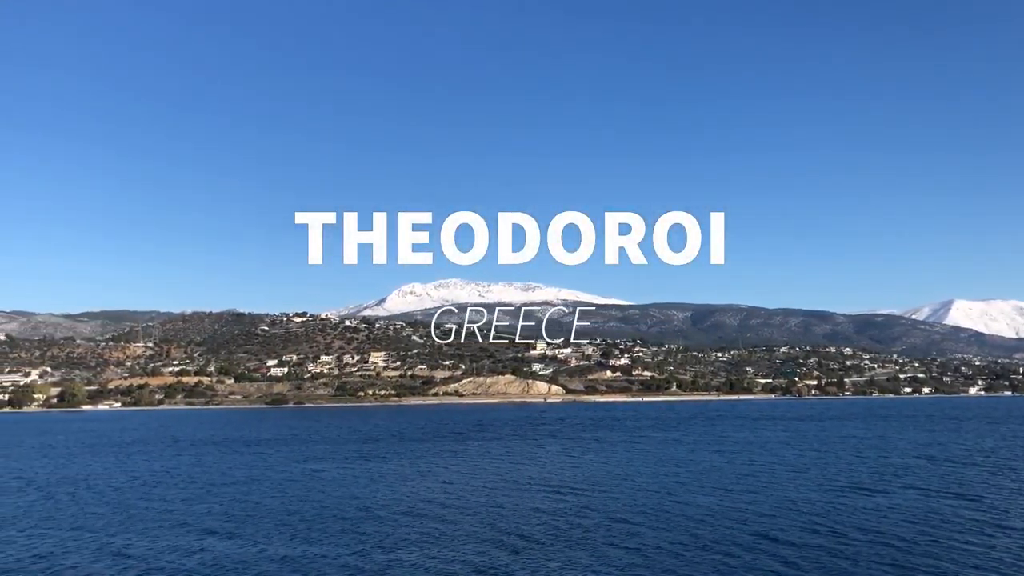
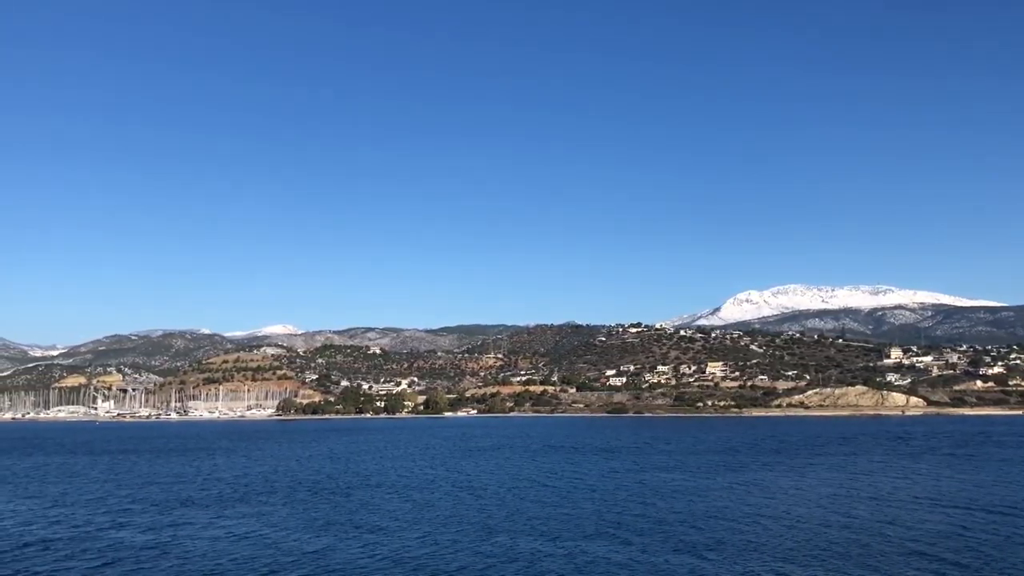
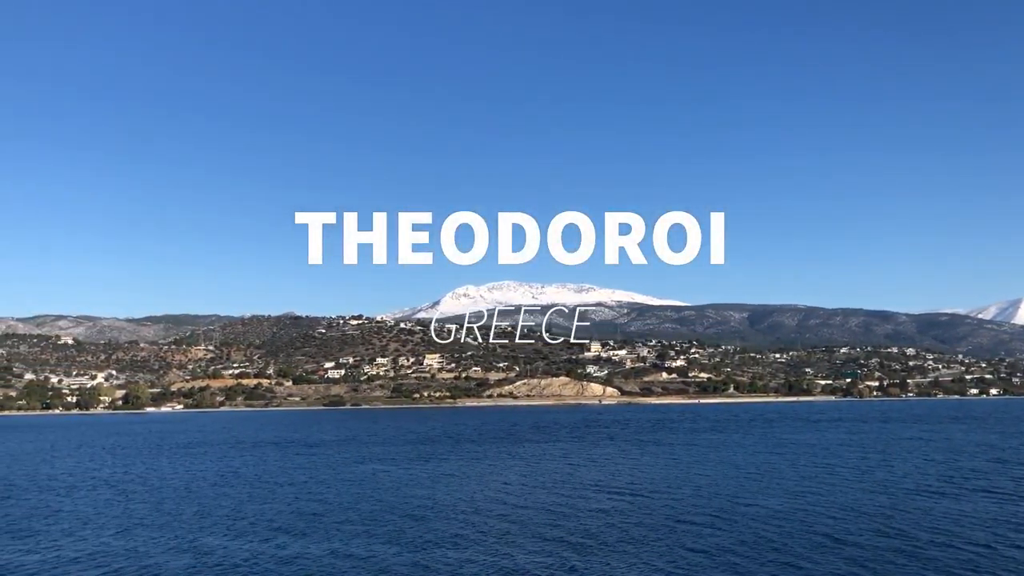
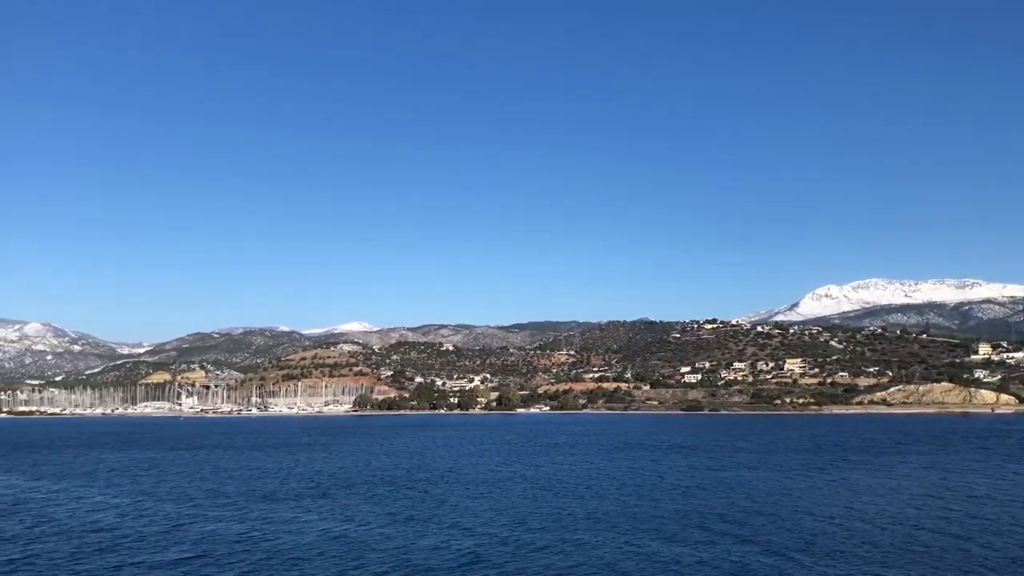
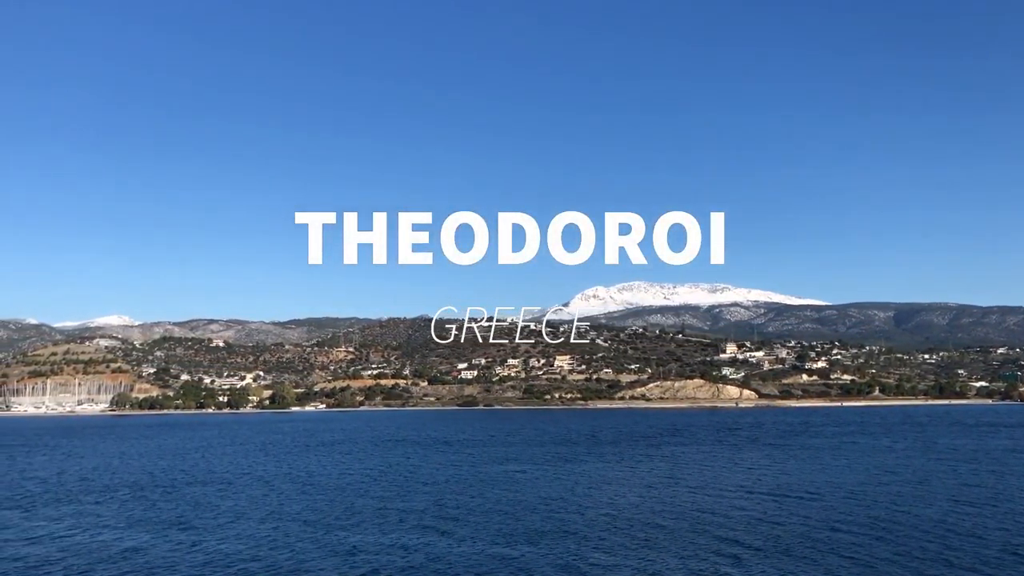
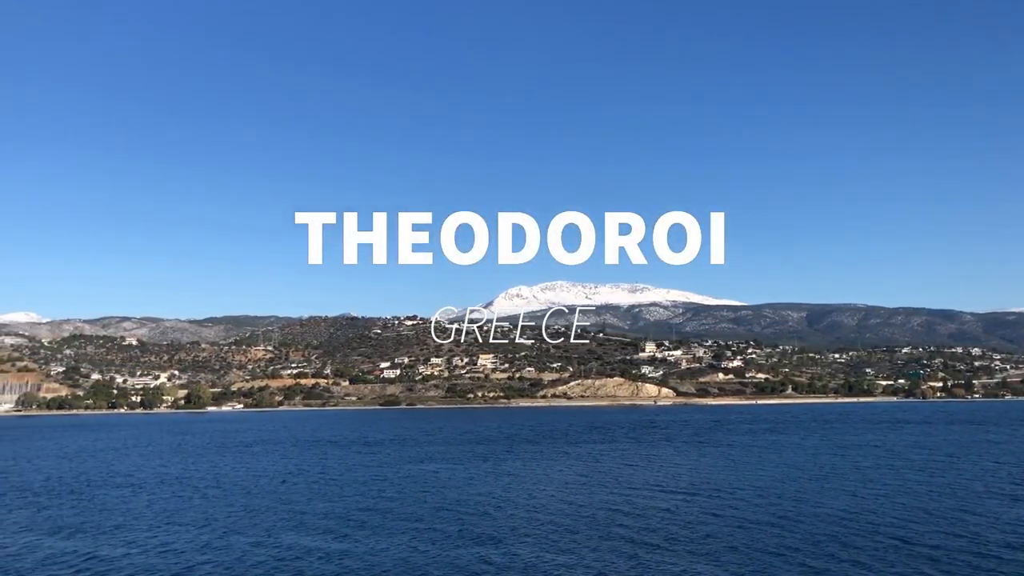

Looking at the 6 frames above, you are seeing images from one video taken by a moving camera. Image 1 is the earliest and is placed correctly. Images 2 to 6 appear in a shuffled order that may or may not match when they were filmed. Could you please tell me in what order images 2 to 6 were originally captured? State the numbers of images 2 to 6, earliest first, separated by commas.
3, 6, 5, 2, 4
